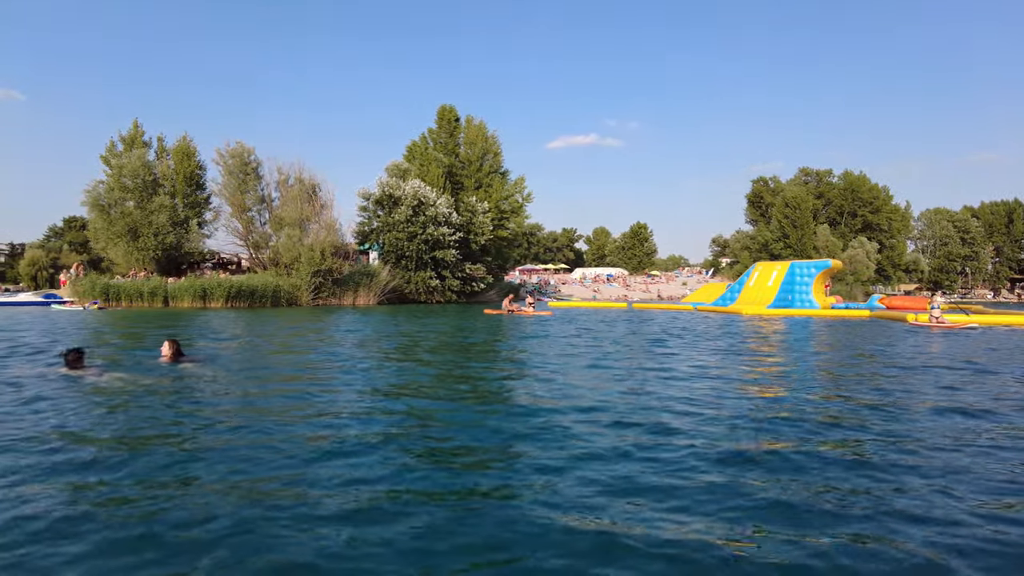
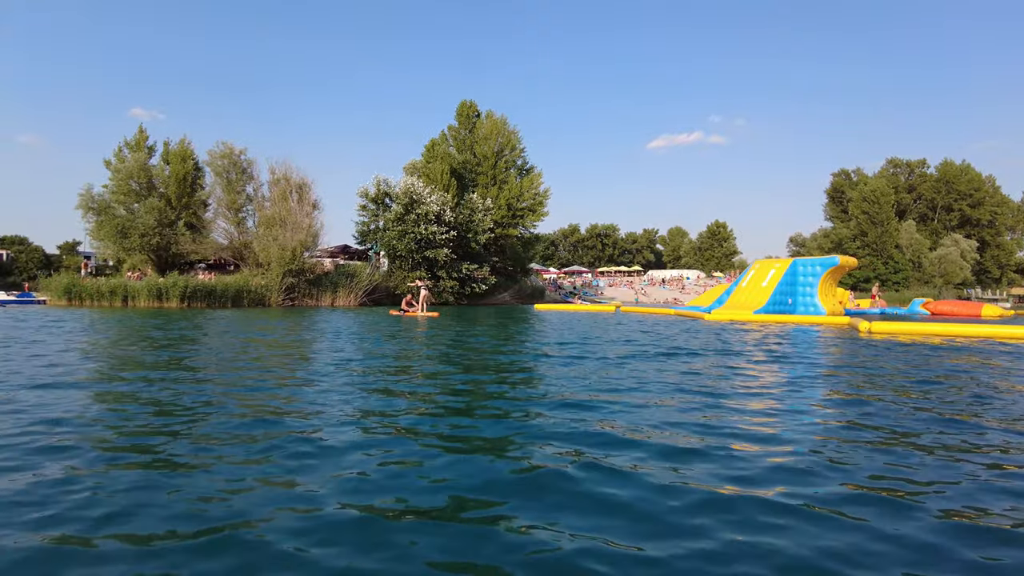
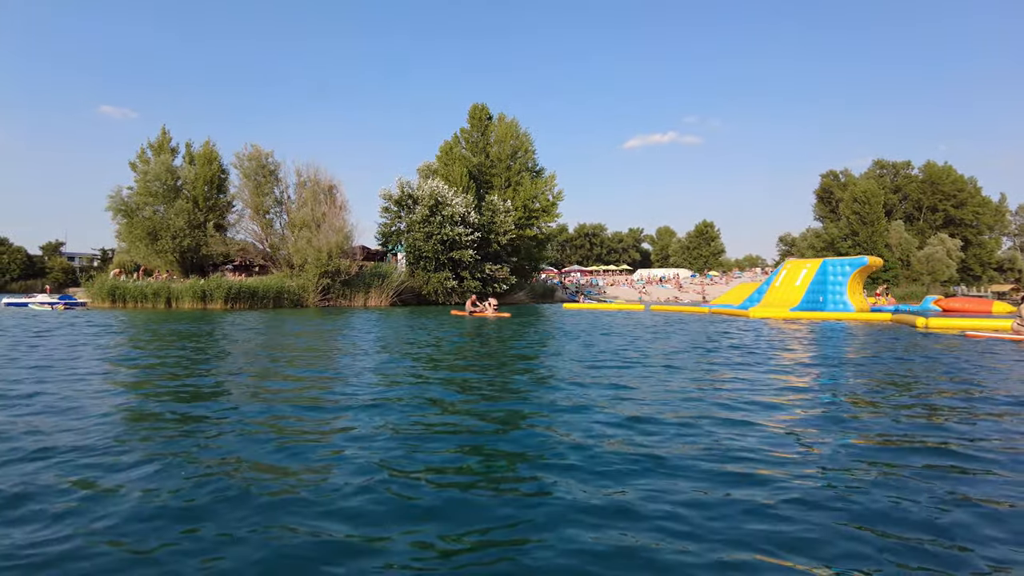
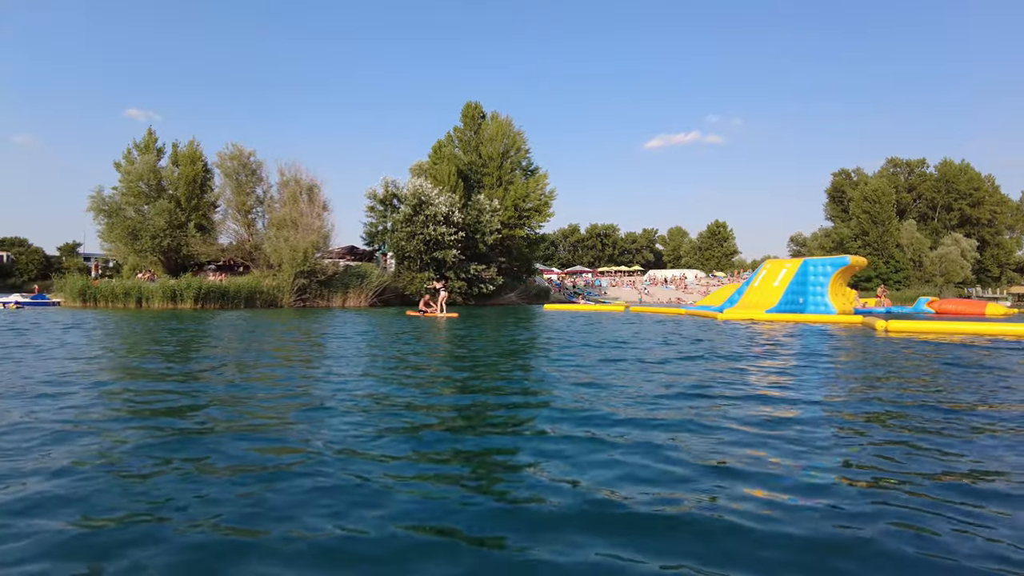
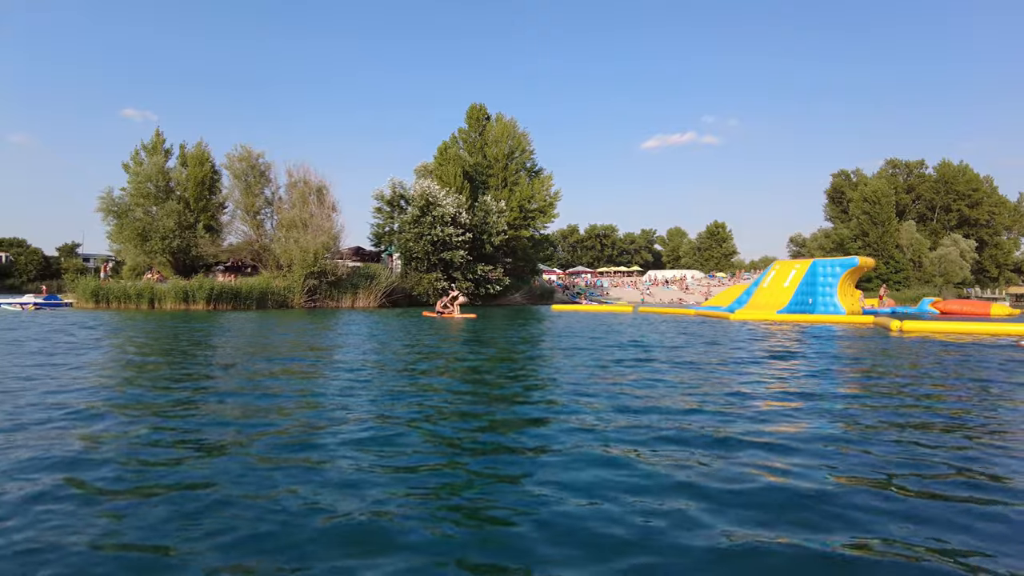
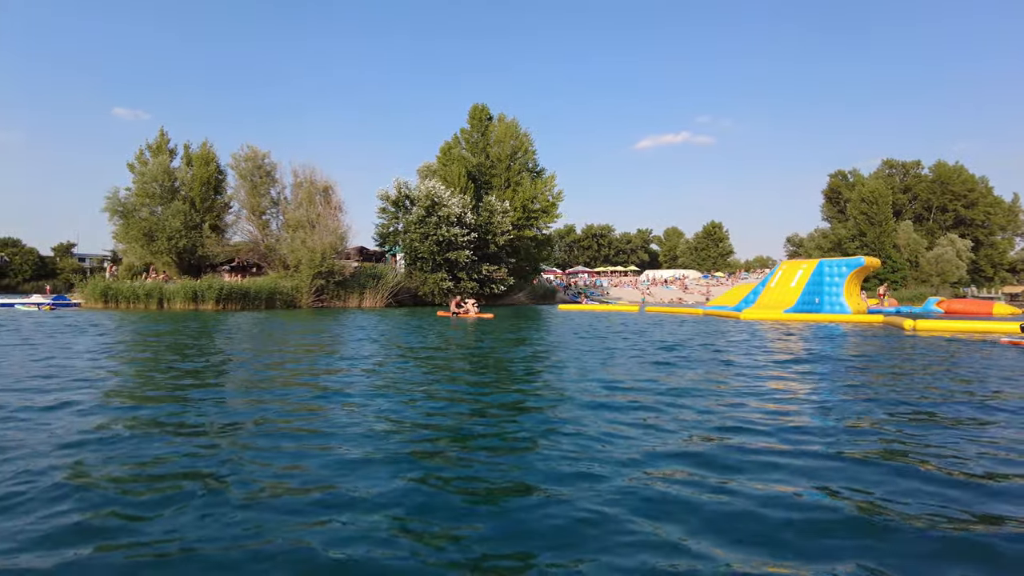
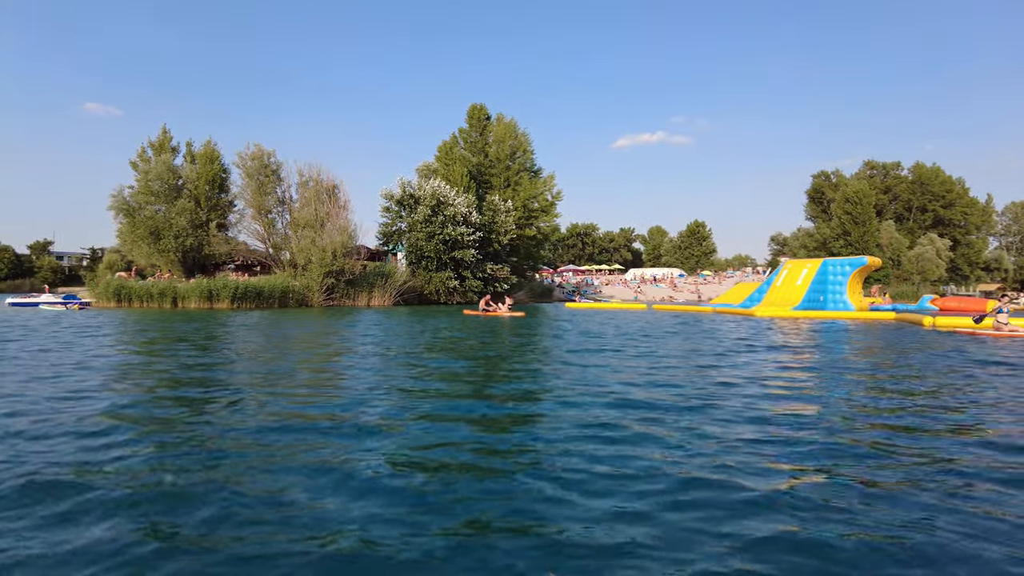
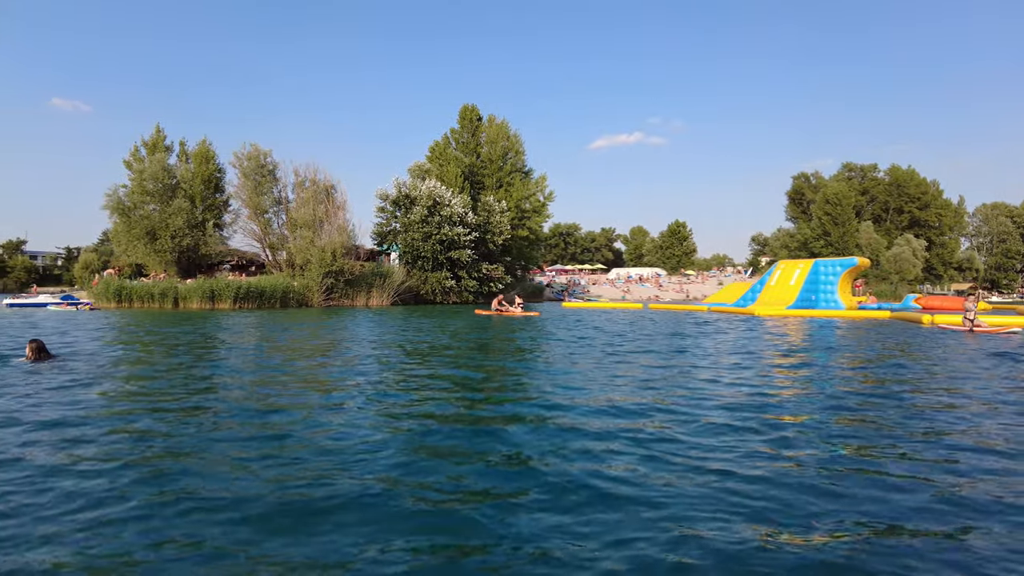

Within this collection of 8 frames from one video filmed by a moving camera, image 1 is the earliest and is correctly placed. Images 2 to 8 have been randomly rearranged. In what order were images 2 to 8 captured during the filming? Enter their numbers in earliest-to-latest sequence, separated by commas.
8, 7, 3, 6, 5, 4, 2
